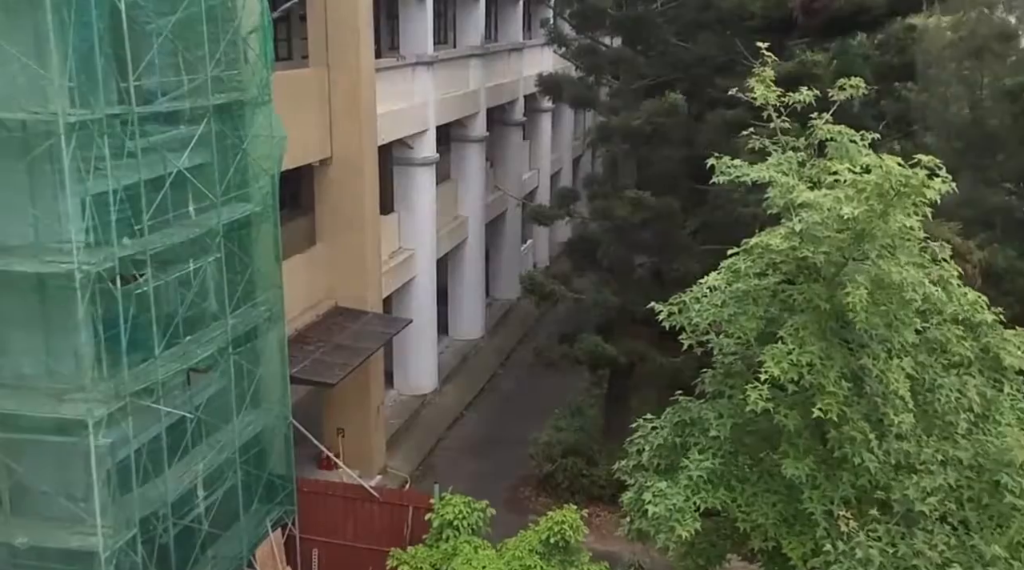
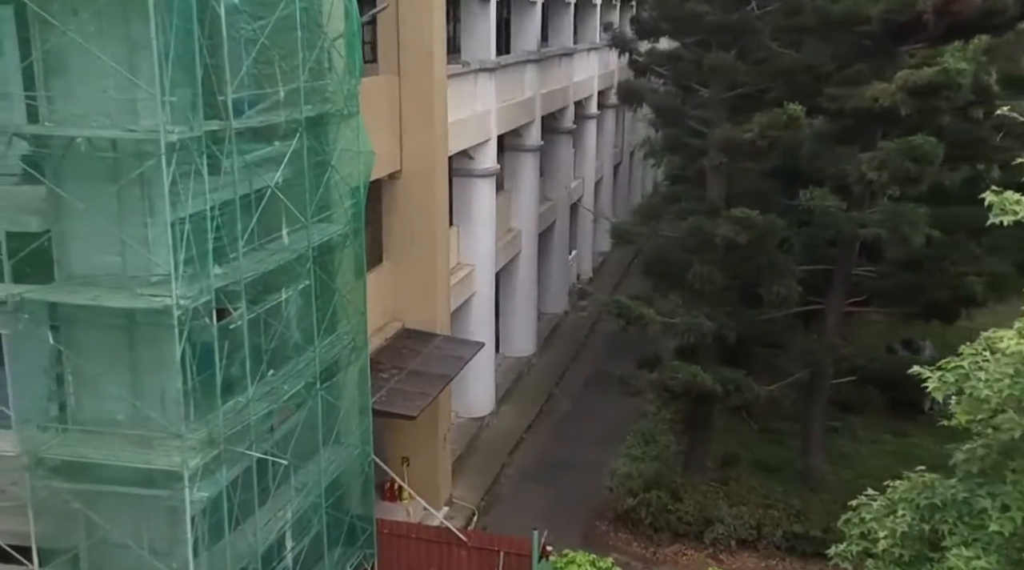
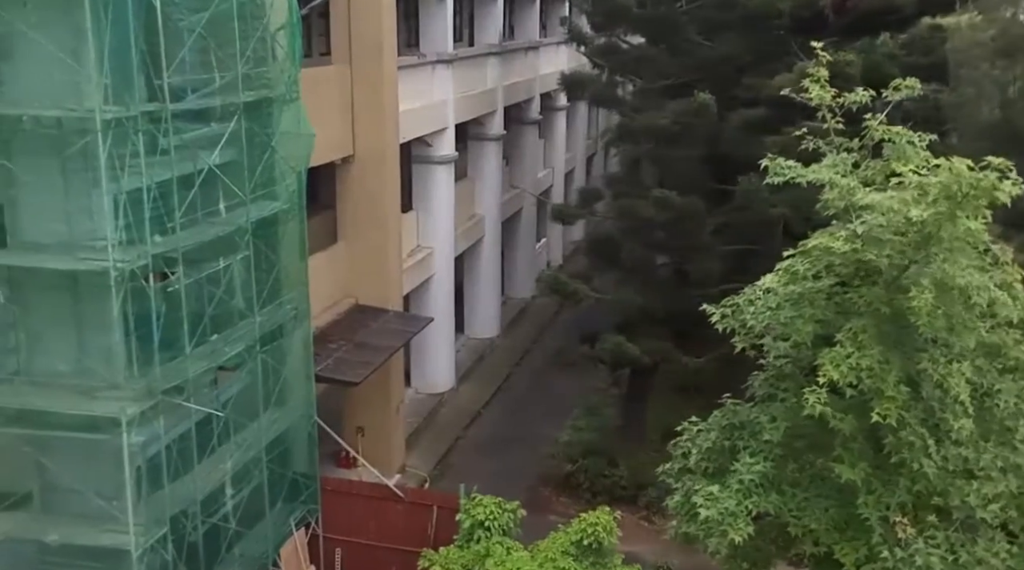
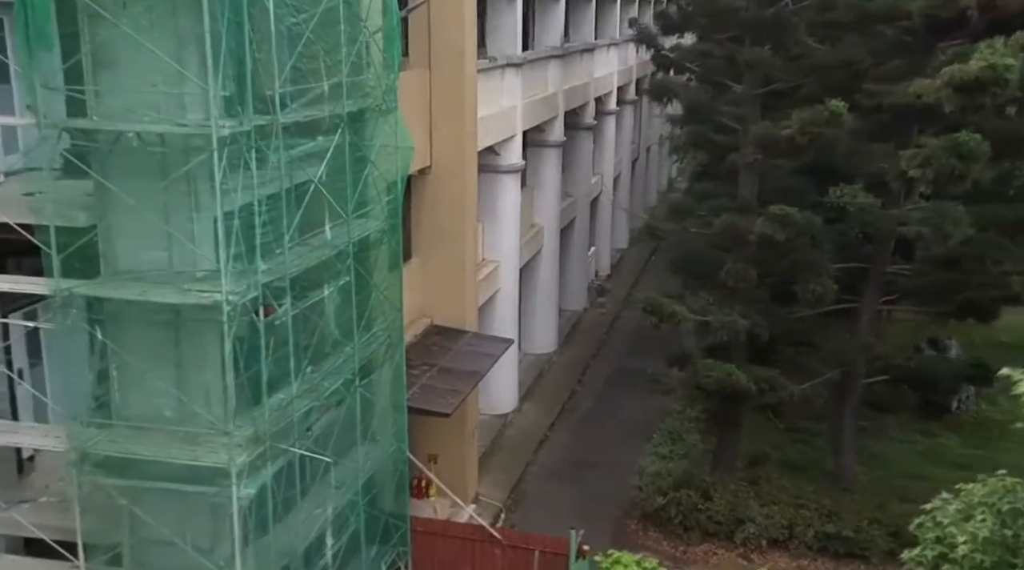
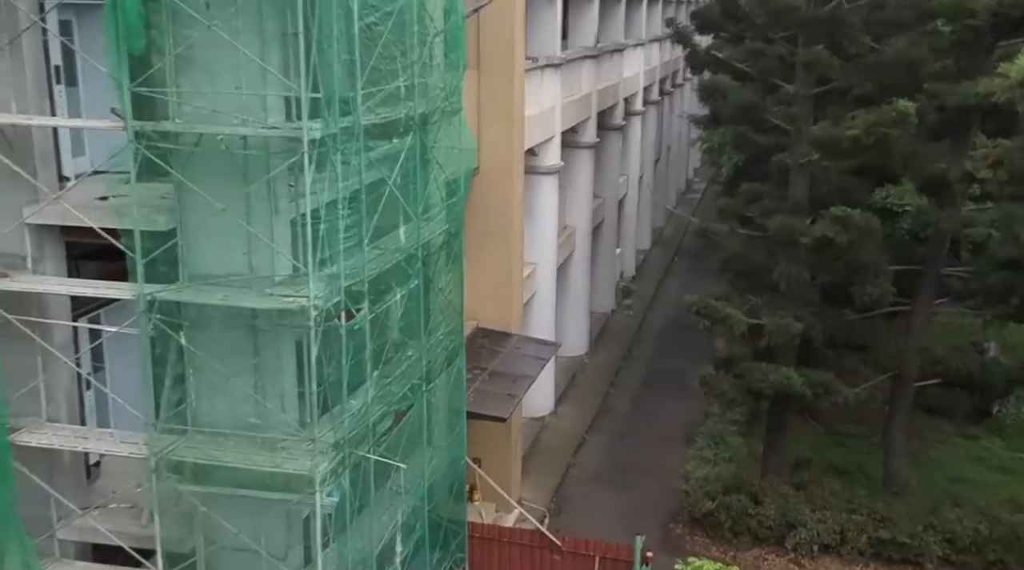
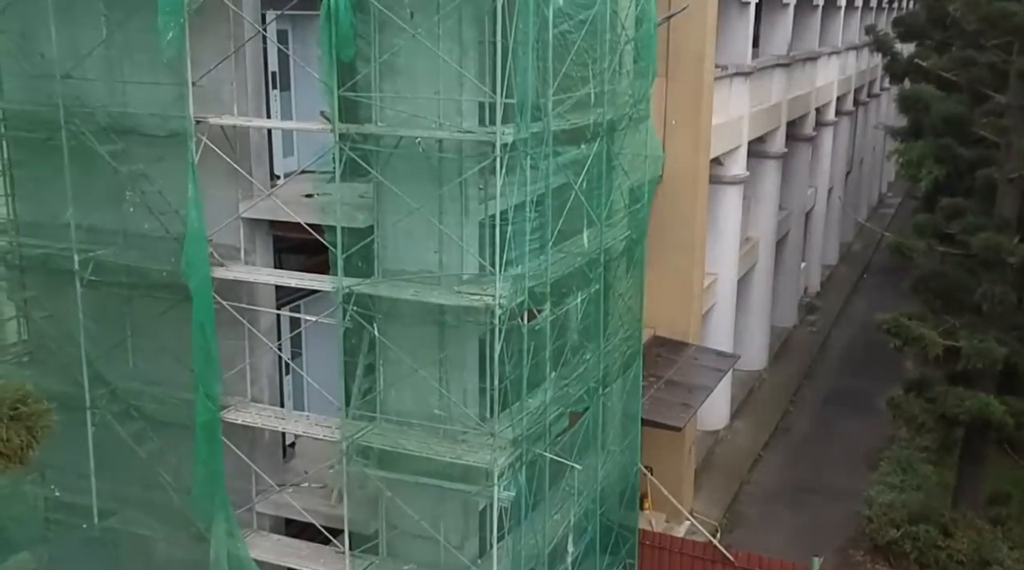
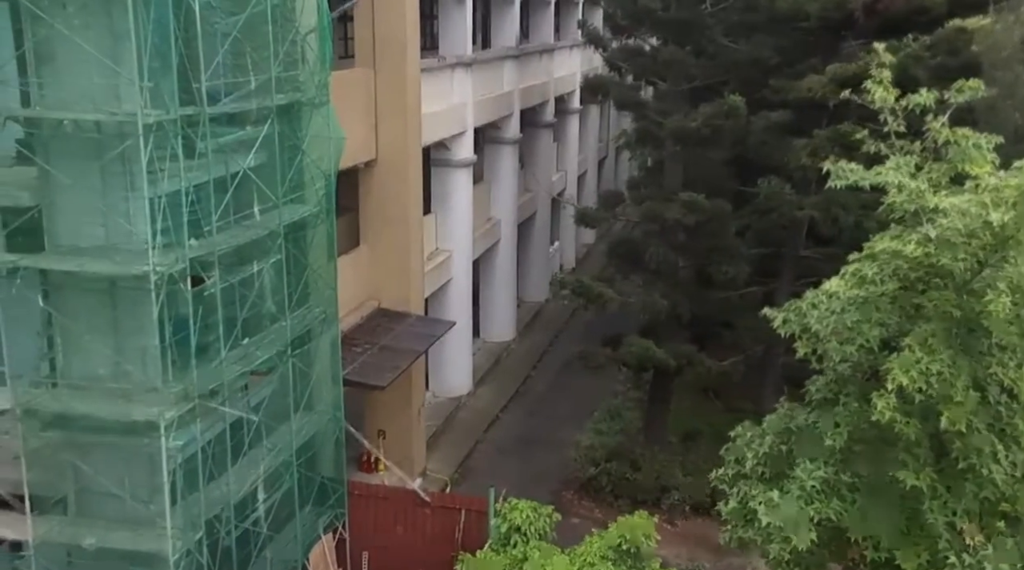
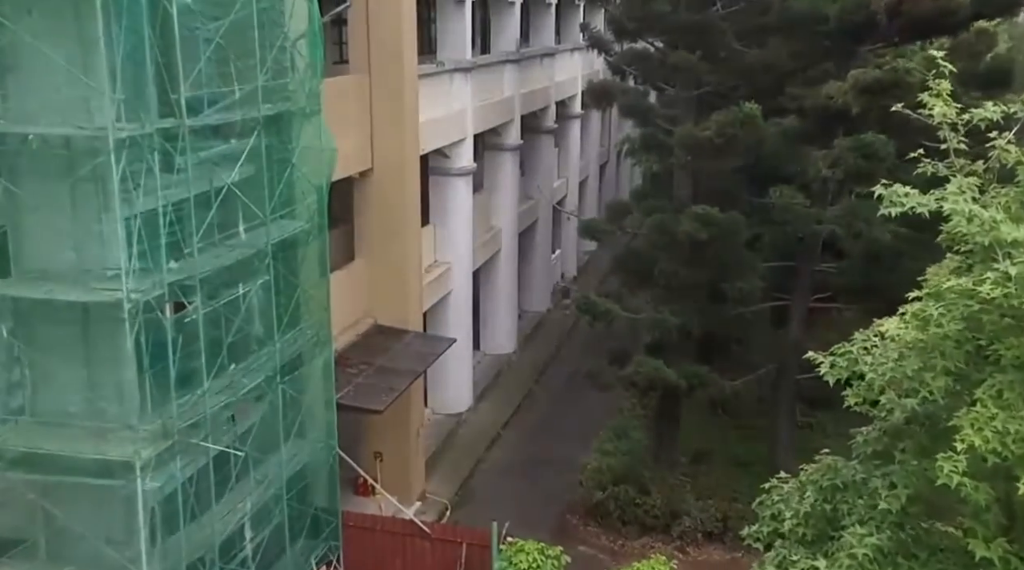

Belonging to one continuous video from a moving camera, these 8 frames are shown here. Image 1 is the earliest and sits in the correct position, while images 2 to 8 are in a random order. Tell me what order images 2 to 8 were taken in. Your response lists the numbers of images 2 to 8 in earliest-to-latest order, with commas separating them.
3, 7, 8, 2, 4, 5, 6
